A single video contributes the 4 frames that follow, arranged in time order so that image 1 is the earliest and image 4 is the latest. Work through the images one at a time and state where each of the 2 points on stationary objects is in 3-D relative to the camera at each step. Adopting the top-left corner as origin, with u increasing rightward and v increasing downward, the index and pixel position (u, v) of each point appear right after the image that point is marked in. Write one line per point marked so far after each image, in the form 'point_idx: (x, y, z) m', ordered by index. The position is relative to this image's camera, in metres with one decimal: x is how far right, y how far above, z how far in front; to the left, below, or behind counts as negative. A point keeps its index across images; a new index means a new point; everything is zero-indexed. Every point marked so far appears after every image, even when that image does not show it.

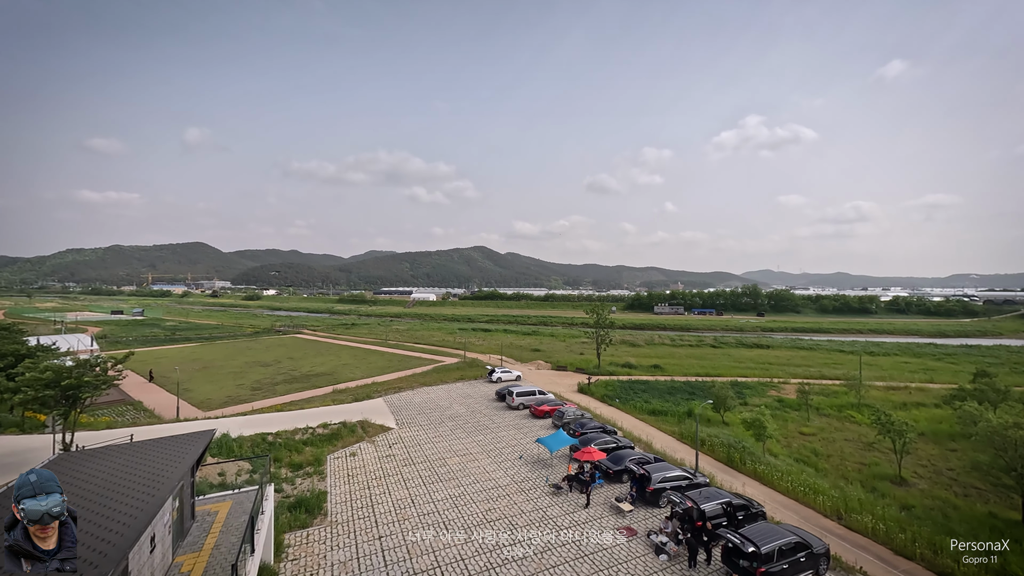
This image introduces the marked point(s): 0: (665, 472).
0: (+6.5, -7.9, +16.9) m
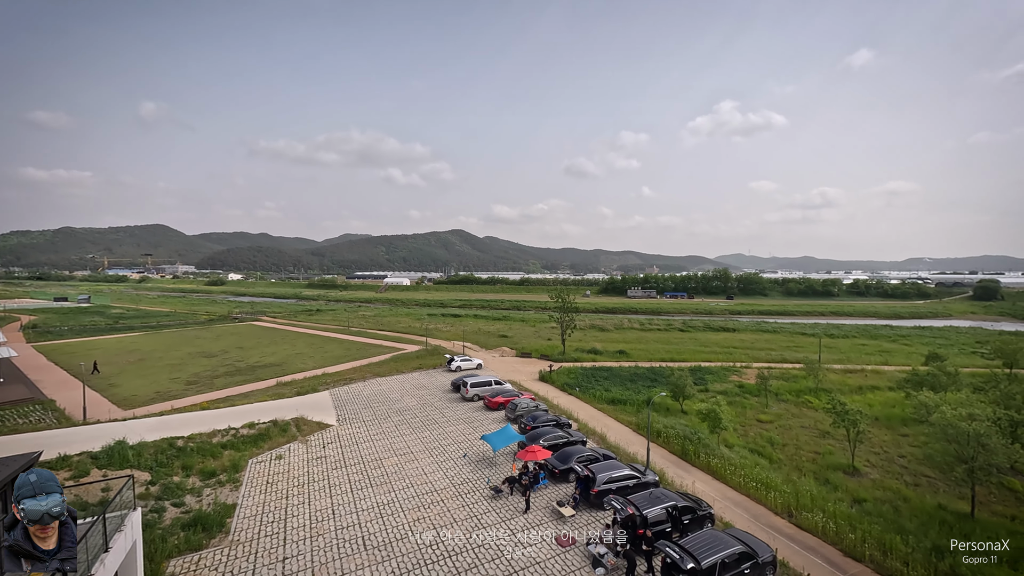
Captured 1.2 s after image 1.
0: (+3.9, -7.3, +15.7) m
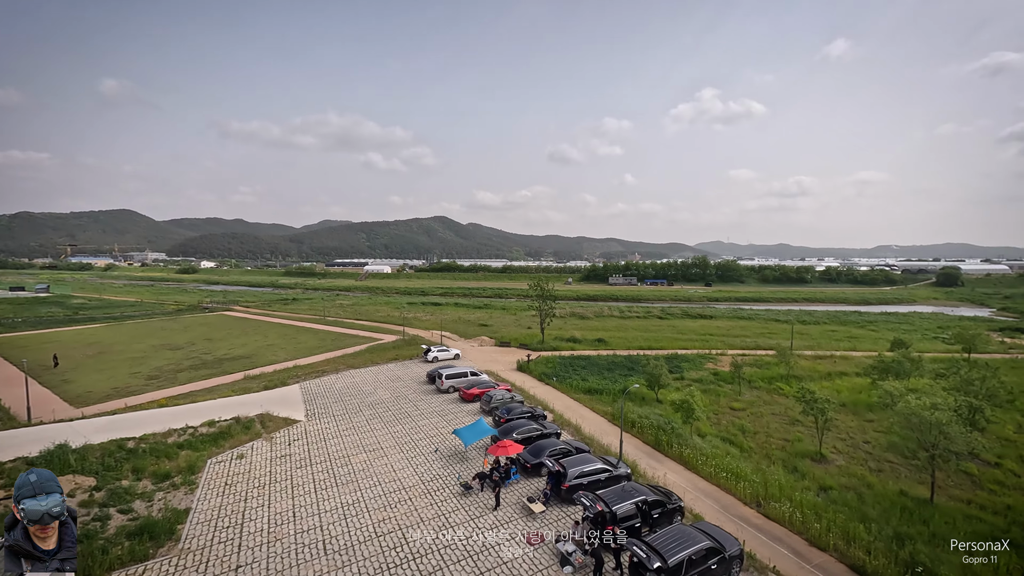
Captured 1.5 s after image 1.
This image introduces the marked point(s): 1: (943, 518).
0: (+2.8, -6.9, +15.4) m
1: (+15.0, -8.0, +13.7) m
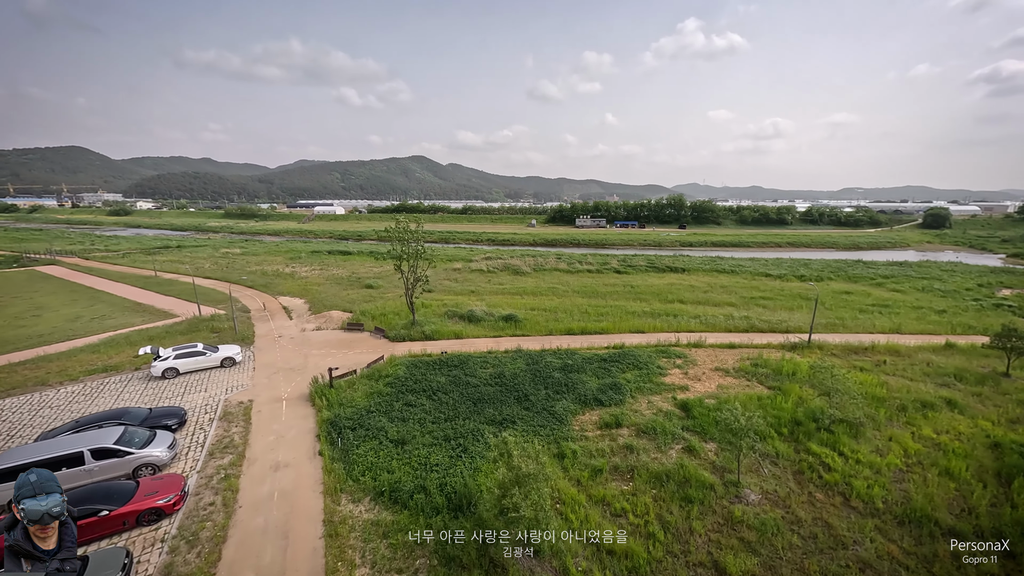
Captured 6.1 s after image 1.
0: (-6.0, -7.5, -2.1) m
1: (+6.3, -8.7, -2.8) m
